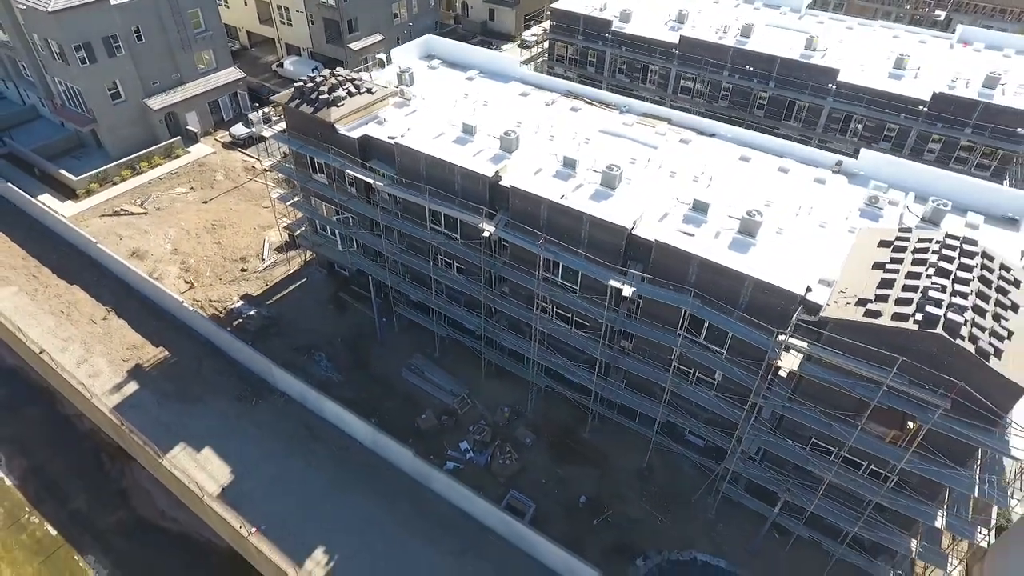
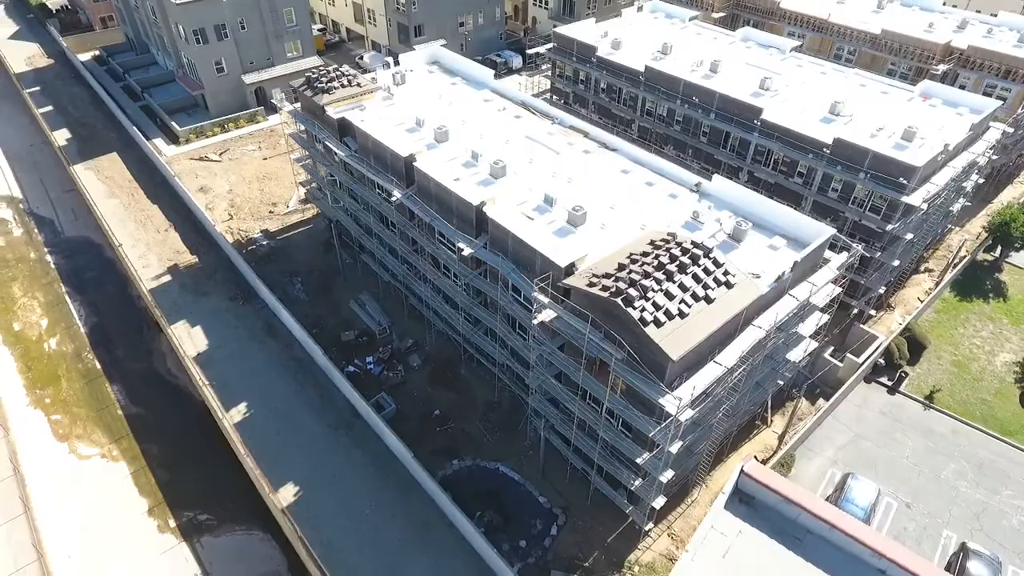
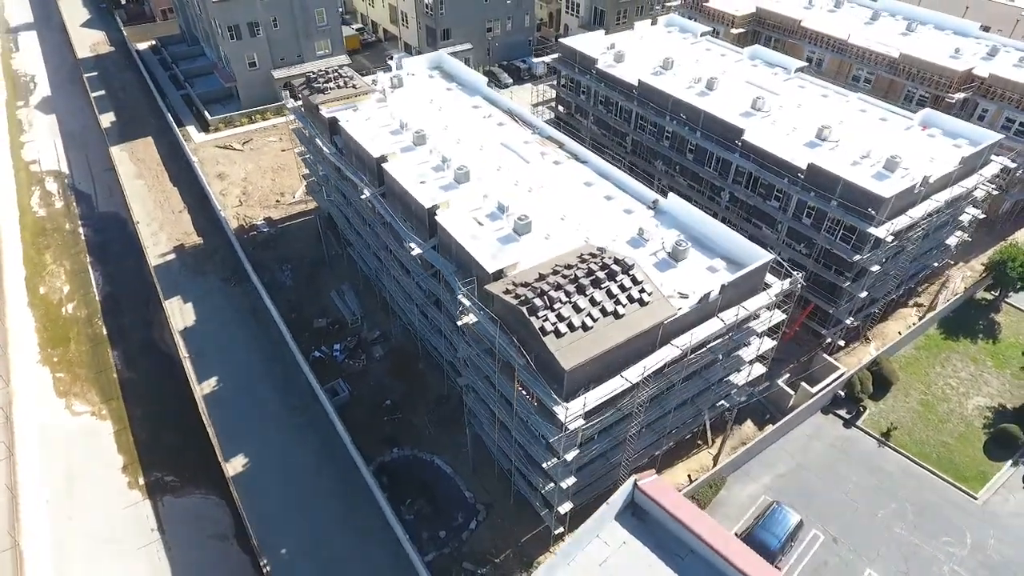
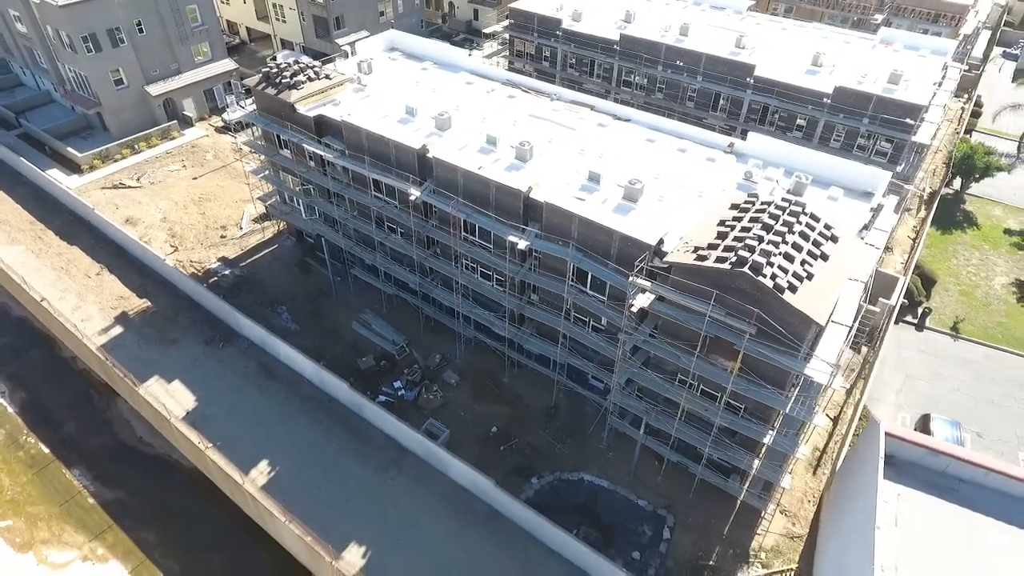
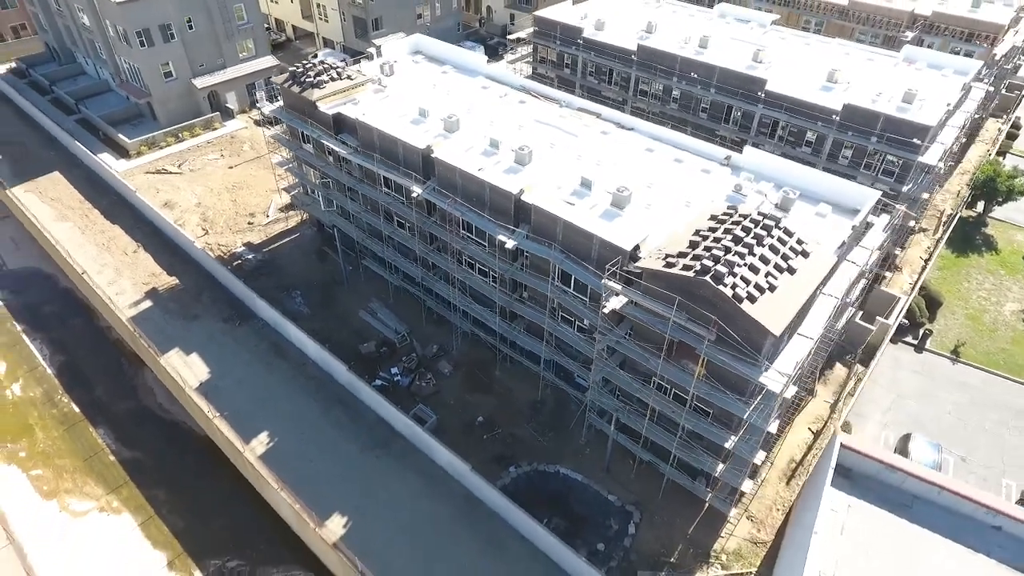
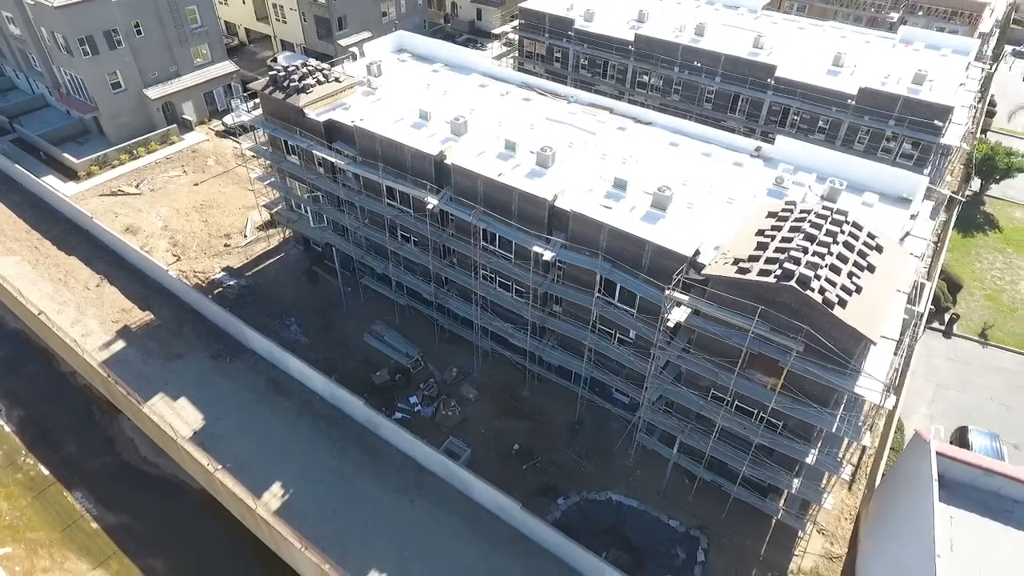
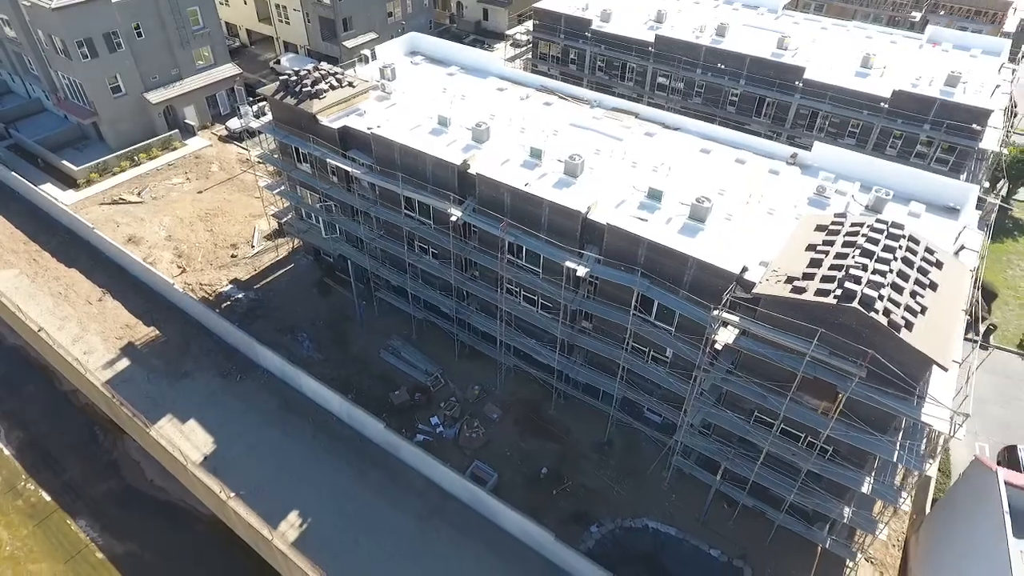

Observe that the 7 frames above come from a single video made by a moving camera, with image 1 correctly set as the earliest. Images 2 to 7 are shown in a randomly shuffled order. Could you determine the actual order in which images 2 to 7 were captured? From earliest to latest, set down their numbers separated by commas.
7, 6, 4, 5, 2, 3
